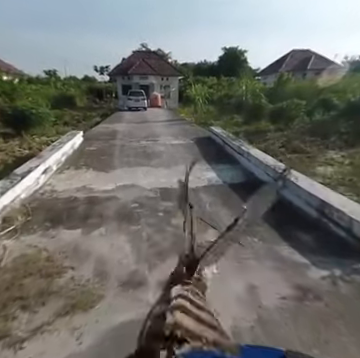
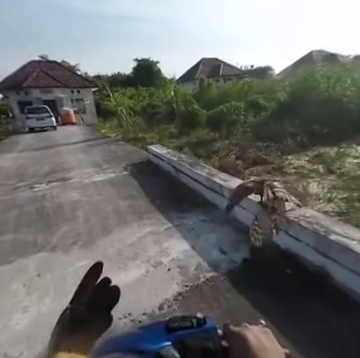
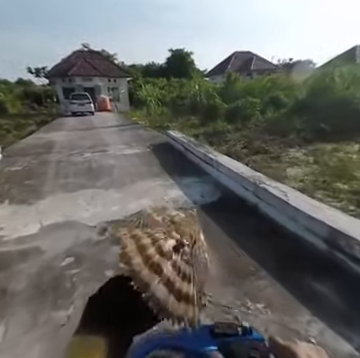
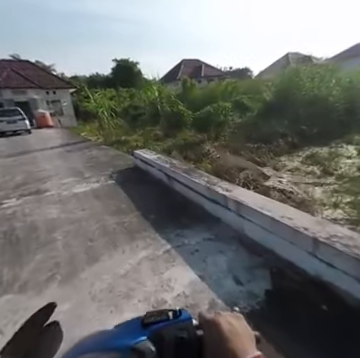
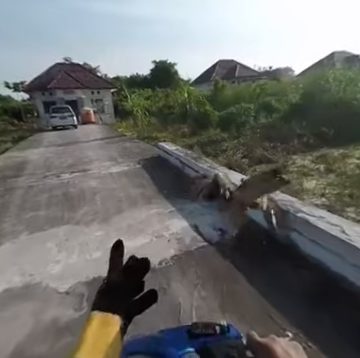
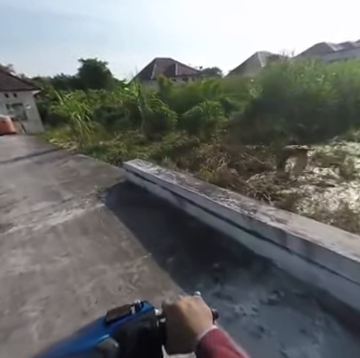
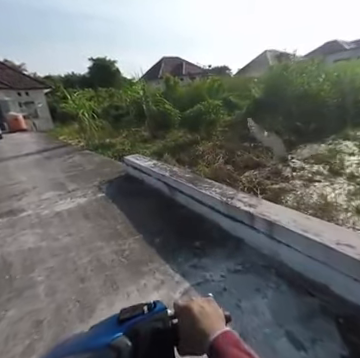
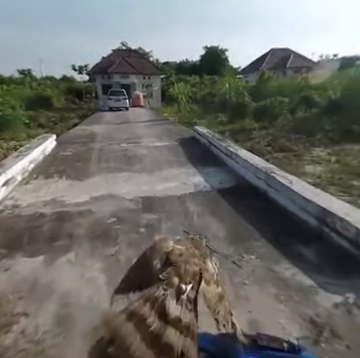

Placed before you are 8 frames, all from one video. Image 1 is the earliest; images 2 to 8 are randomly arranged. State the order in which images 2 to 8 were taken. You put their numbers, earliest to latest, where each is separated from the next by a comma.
8, 3, 5, 2, 4, 7, 6
